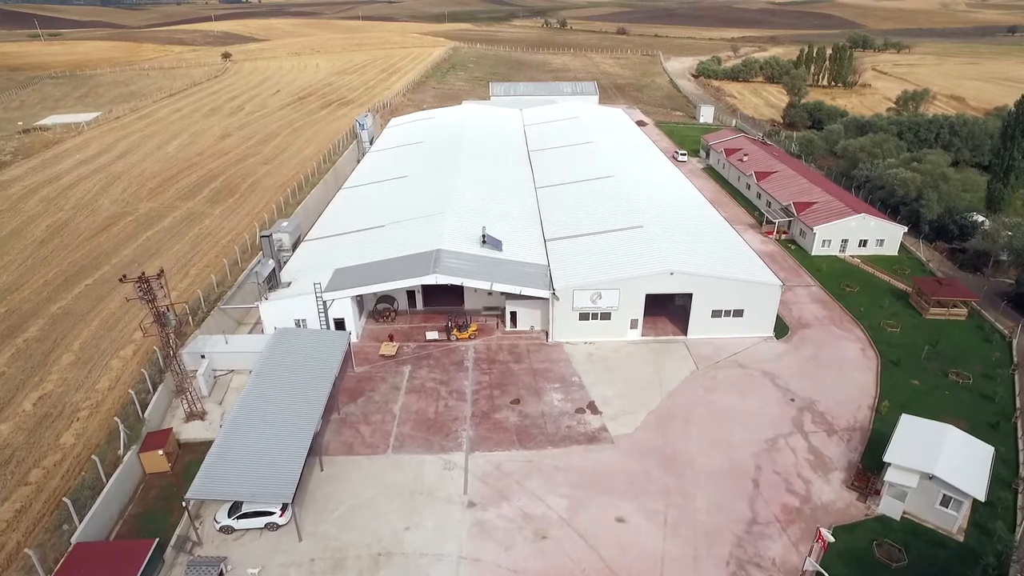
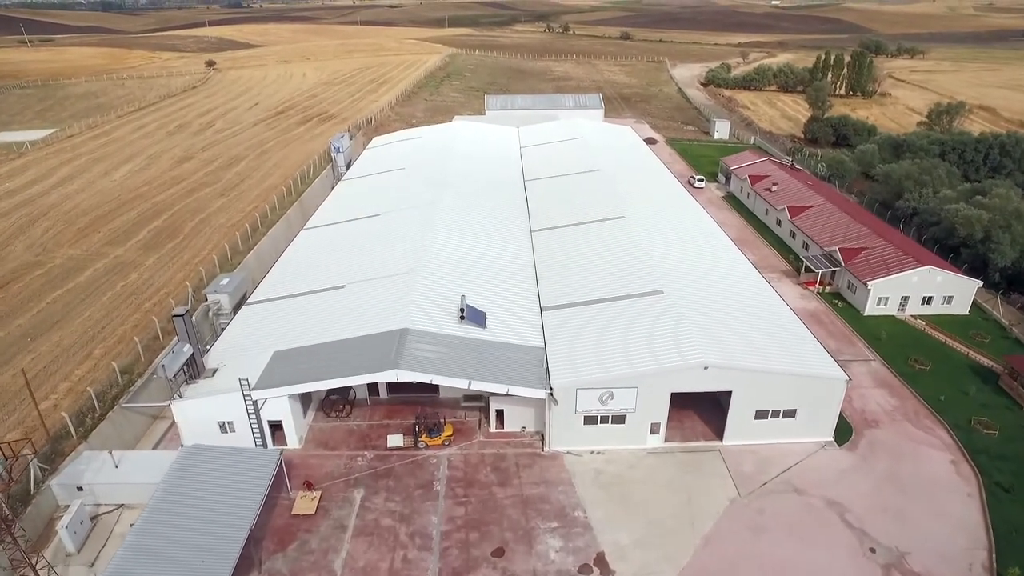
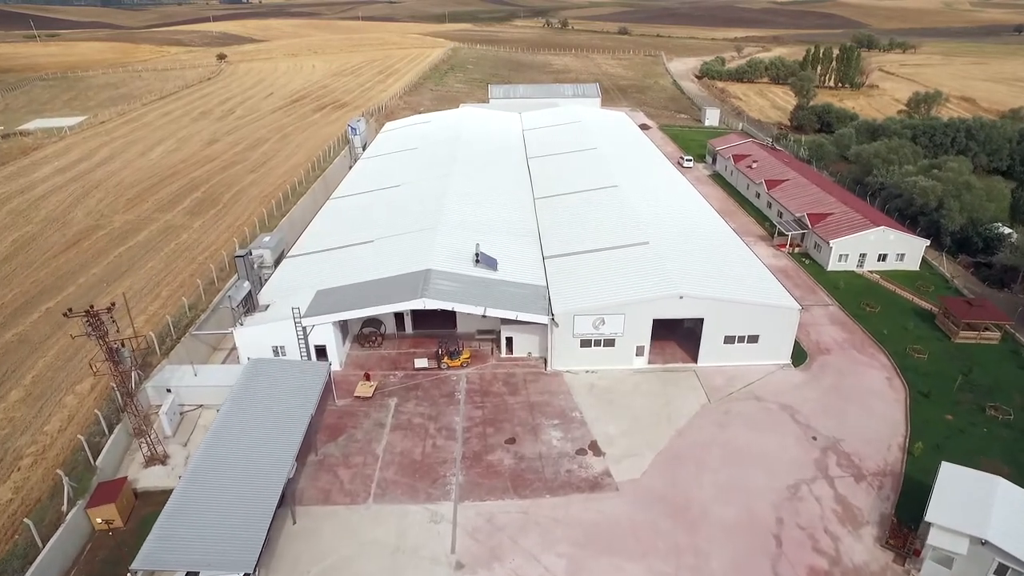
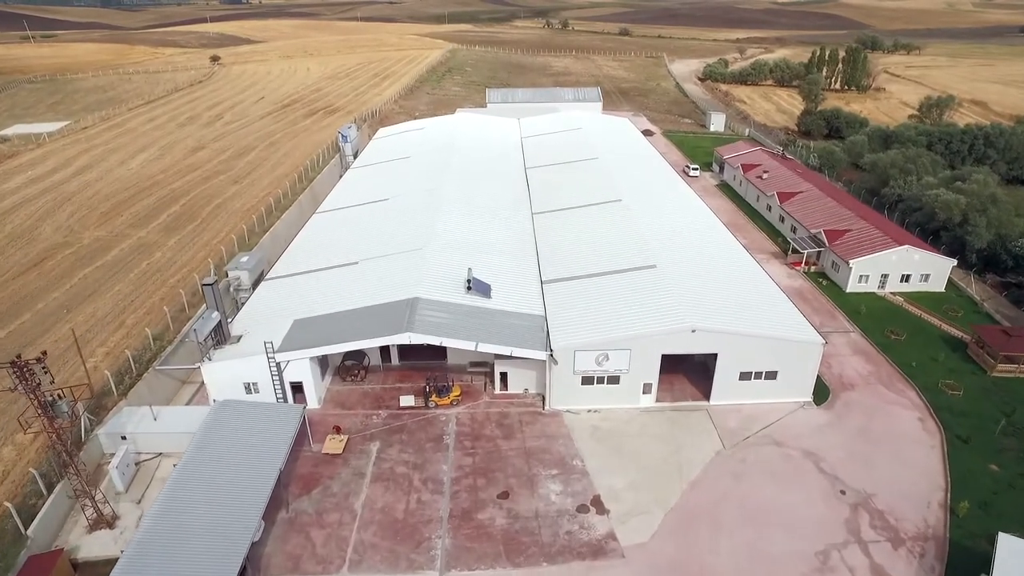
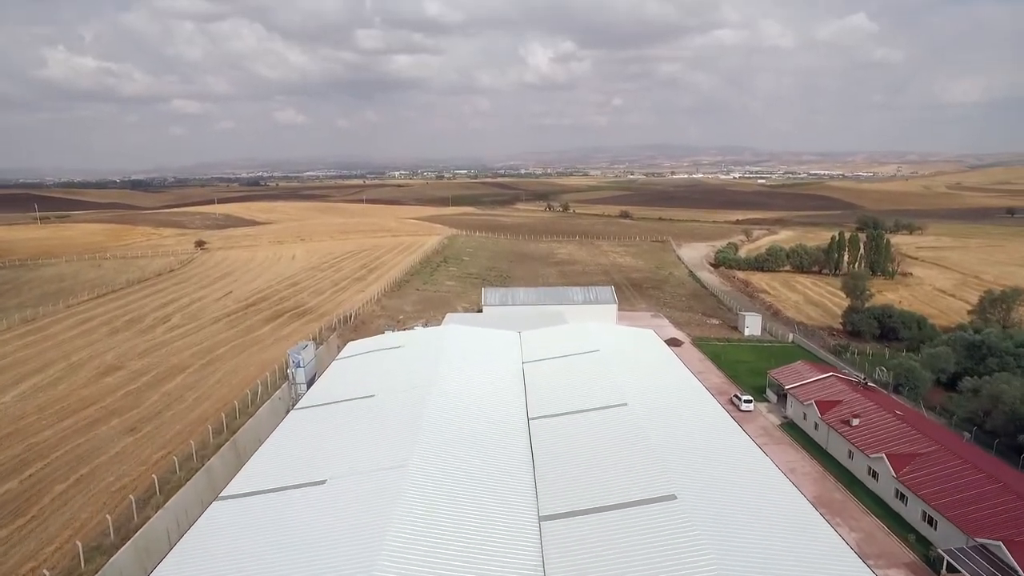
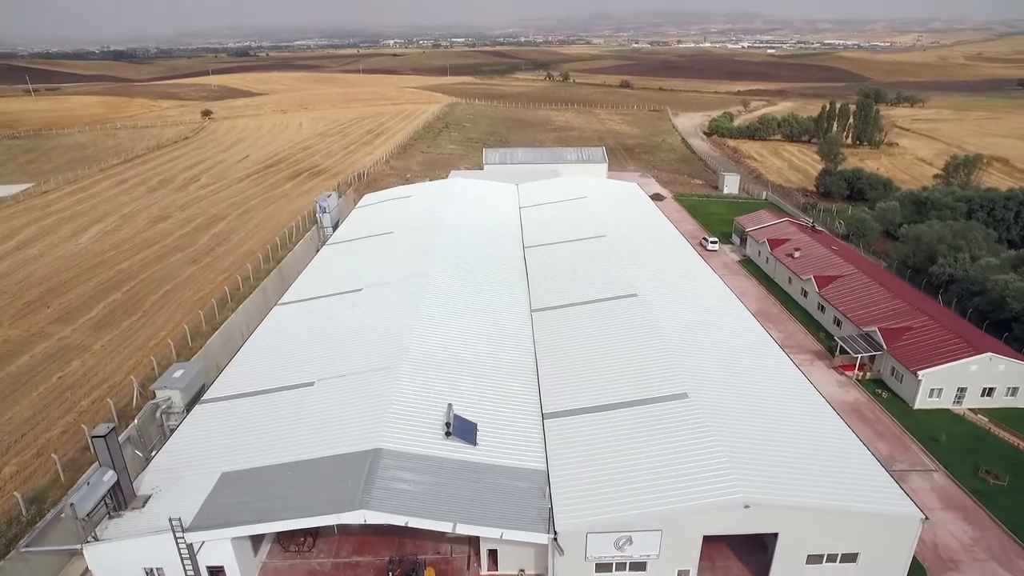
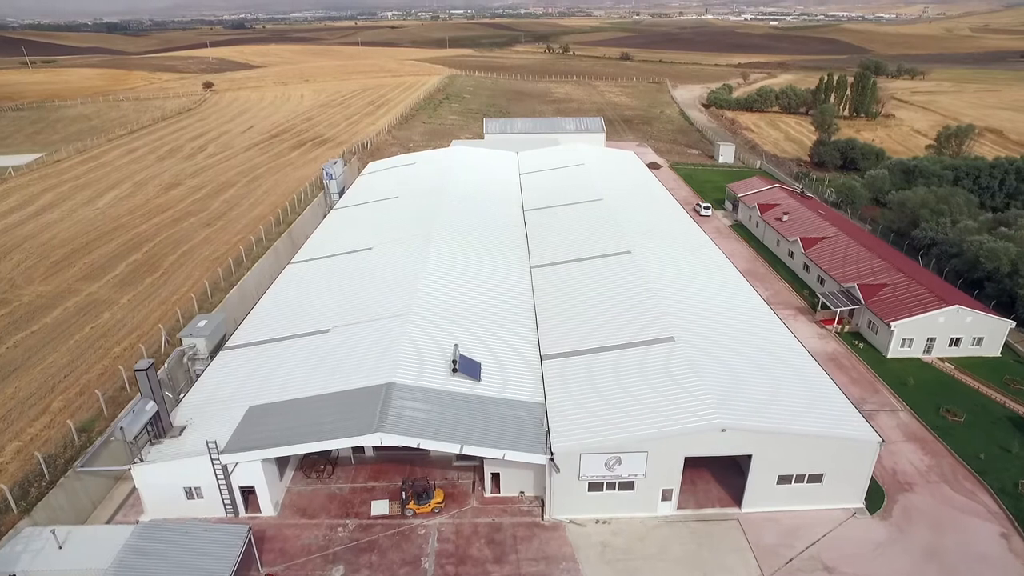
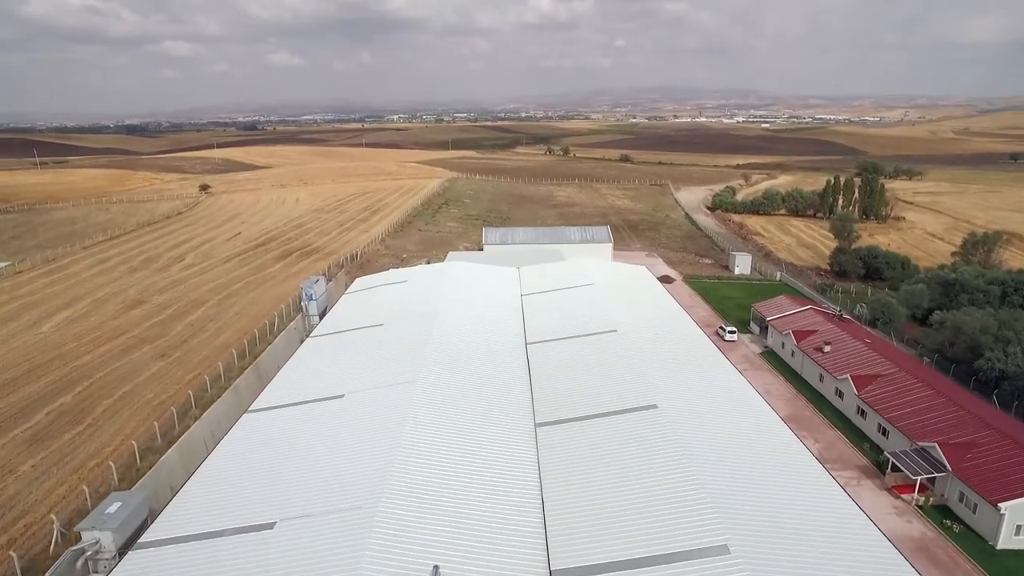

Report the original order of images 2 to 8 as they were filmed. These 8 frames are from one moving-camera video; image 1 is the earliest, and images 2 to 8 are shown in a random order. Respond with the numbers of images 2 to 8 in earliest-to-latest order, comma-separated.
3, 4, 2, 7, 6, 8, 5
